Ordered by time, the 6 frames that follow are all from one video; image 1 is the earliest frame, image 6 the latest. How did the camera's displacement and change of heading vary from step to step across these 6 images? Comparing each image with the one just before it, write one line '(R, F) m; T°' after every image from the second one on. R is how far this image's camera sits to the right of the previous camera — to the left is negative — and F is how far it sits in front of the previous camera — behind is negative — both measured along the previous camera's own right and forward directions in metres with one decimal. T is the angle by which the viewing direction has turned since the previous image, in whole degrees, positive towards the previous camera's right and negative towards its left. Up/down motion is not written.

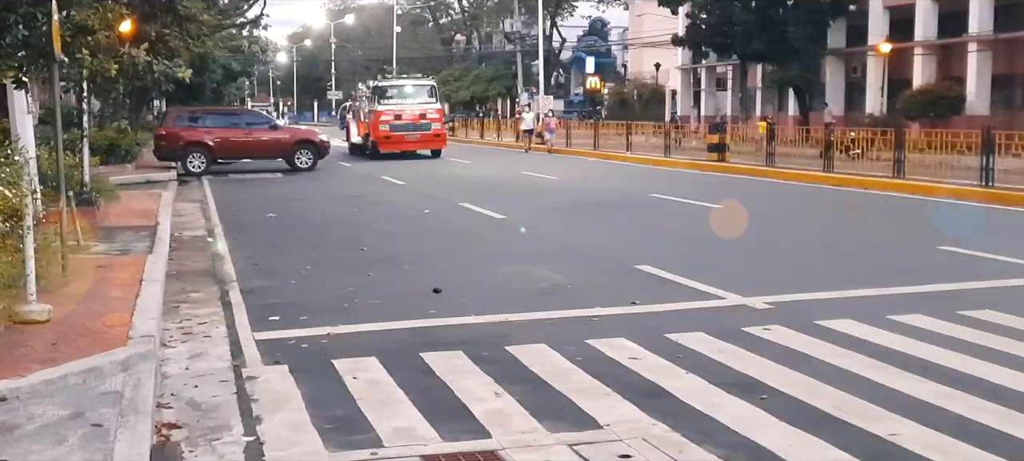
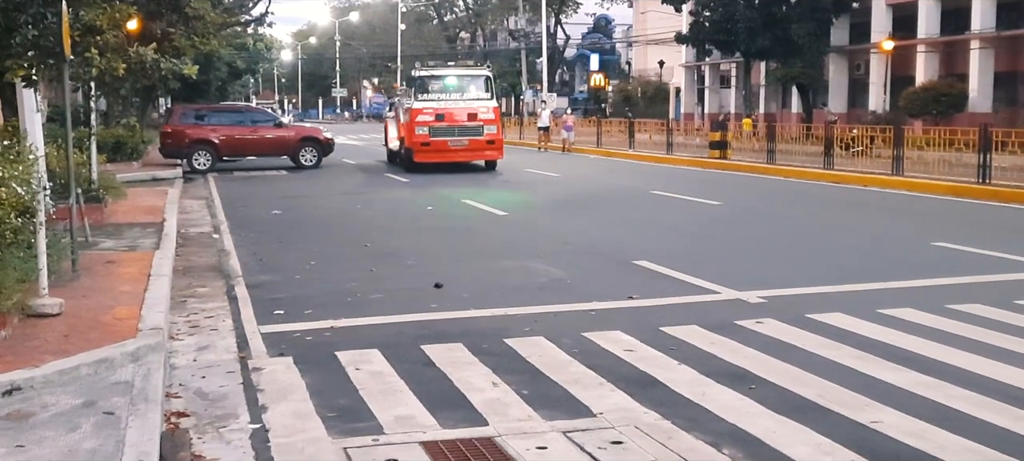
(0.0, -0.2) m; 0°
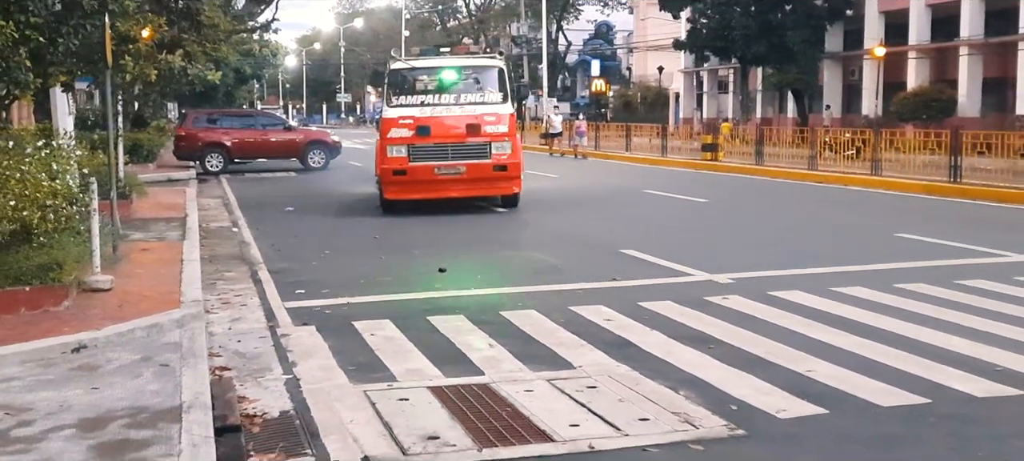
(+0.1, -1.1) m; 0°
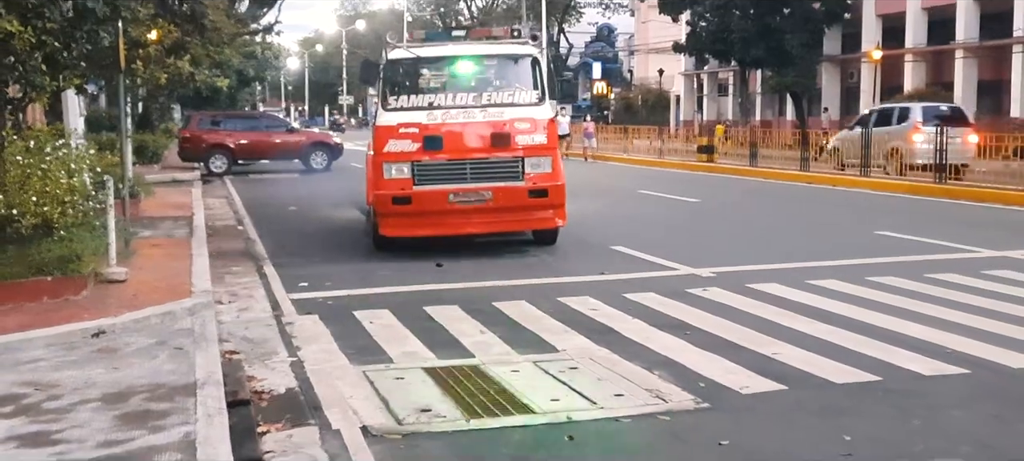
(+0.1, -0.6) m; 0°
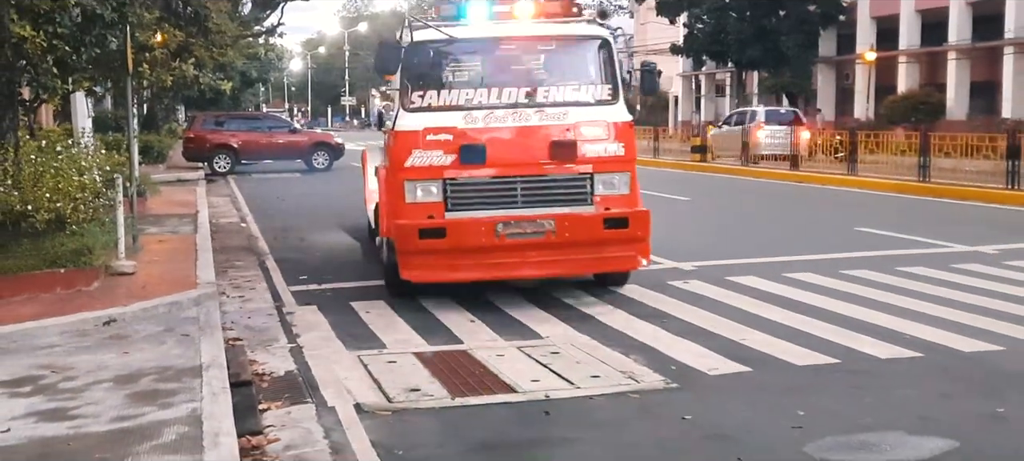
(+0.1, -0.5) m; 0°
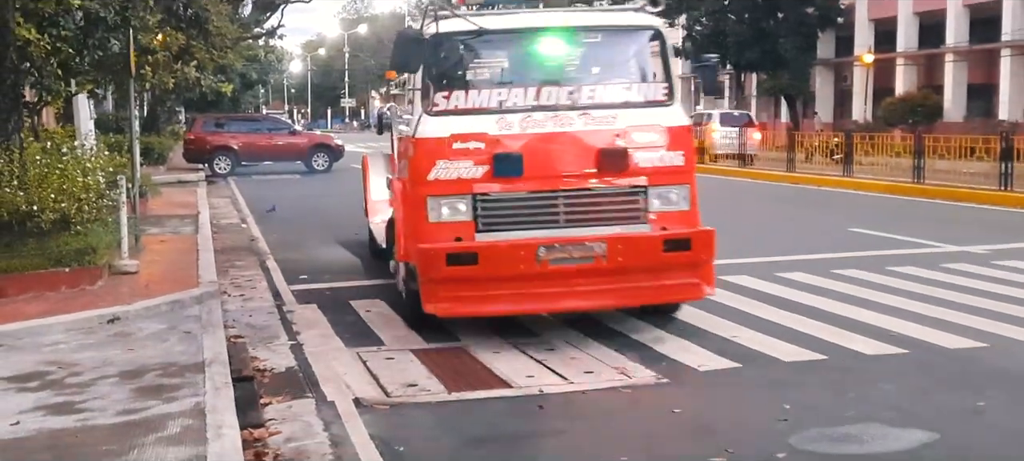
(0.0, -0.2) m; 0°
